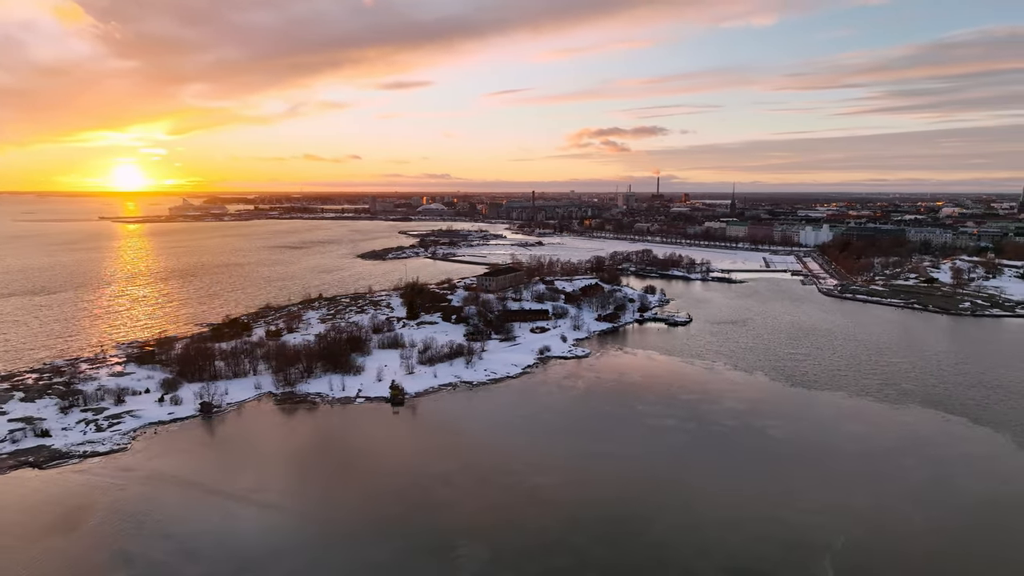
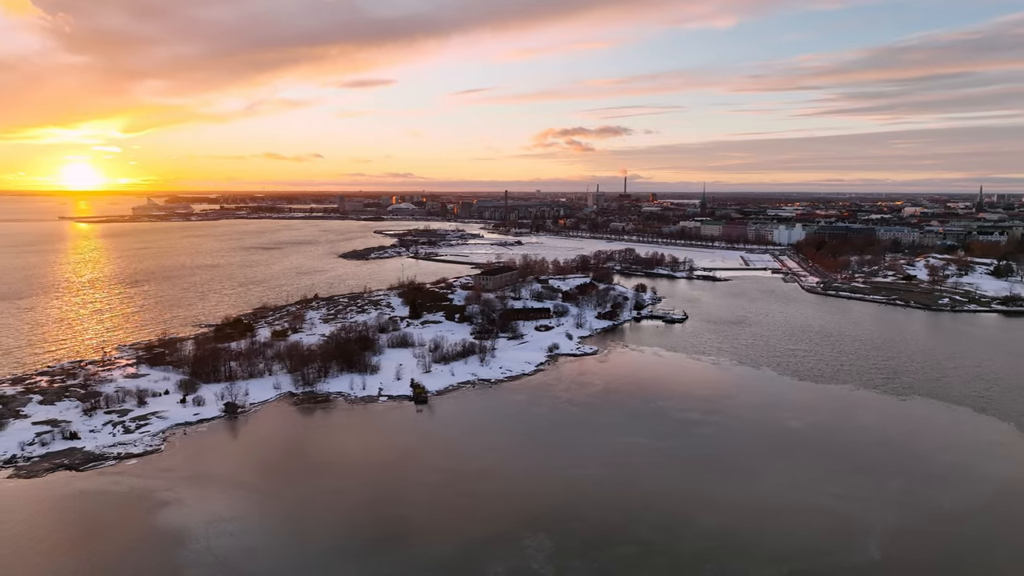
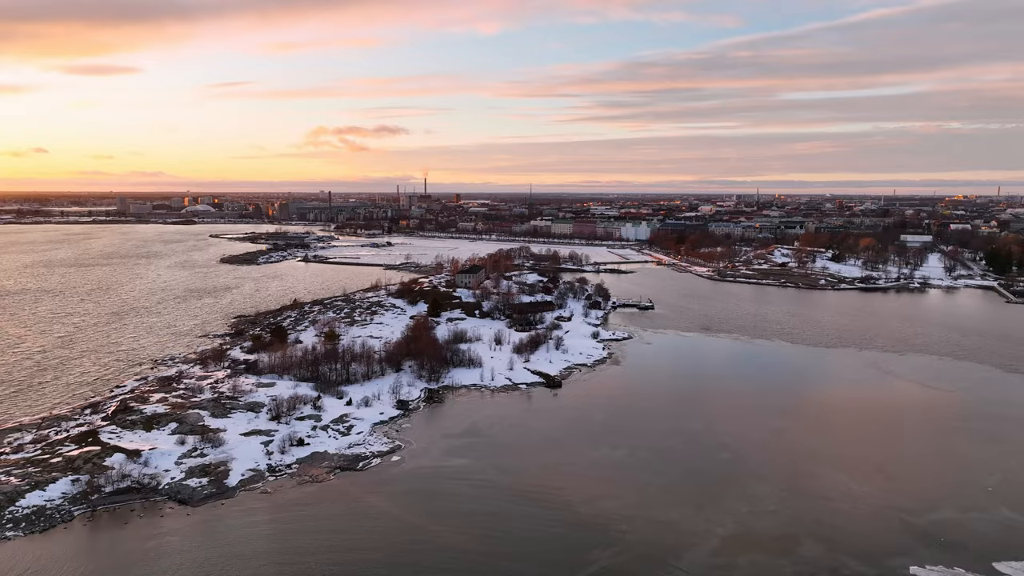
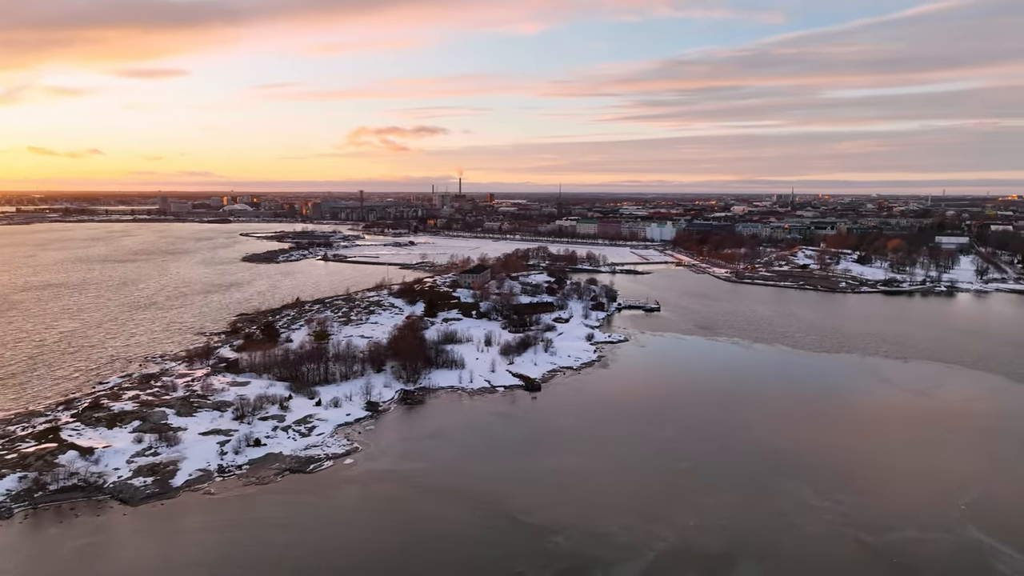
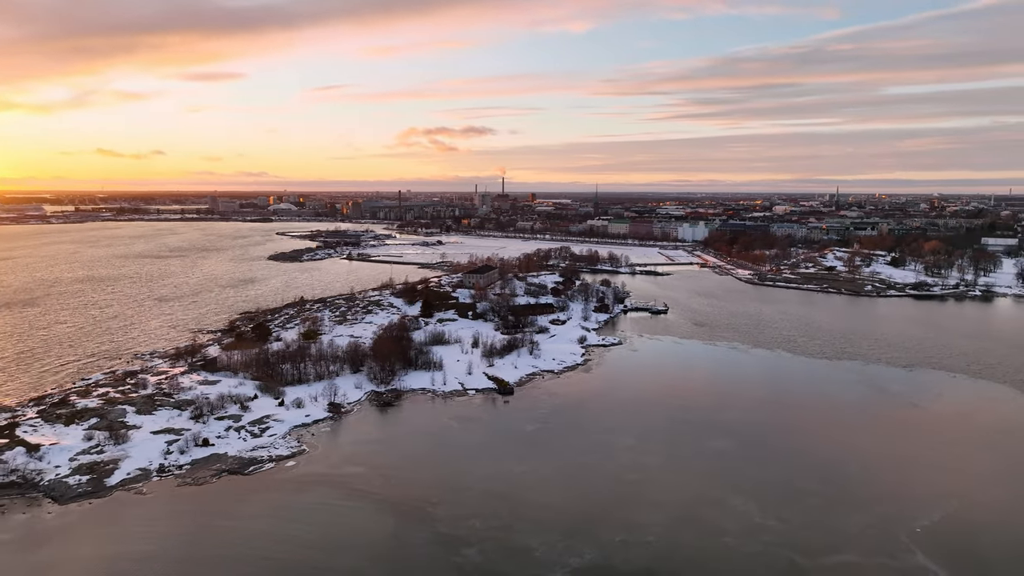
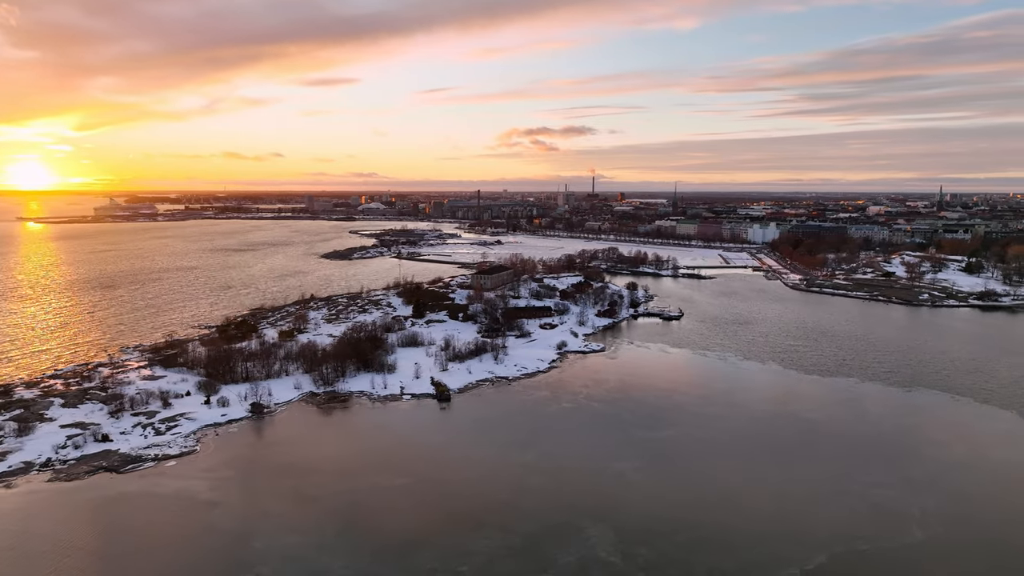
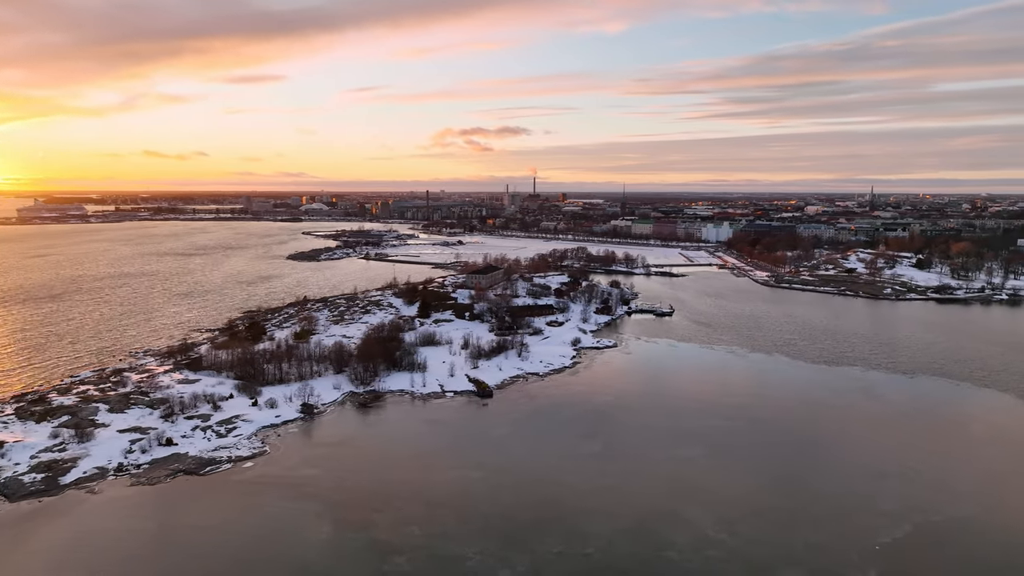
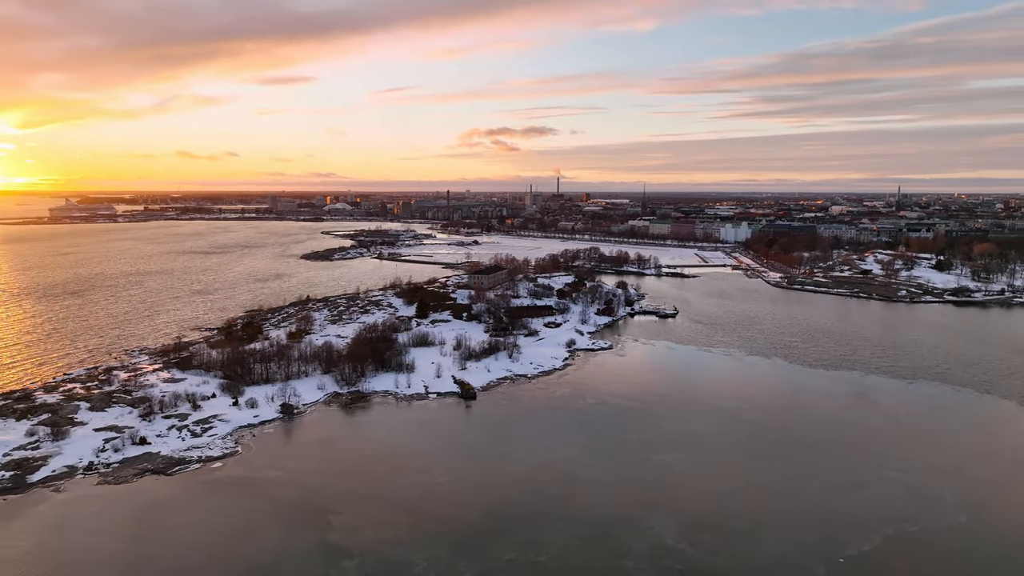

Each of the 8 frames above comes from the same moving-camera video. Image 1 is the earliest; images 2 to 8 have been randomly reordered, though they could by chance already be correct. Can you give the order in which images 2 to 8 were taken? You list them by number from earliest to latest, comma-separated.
2, 6, 8, 7, 5, 4, 3
